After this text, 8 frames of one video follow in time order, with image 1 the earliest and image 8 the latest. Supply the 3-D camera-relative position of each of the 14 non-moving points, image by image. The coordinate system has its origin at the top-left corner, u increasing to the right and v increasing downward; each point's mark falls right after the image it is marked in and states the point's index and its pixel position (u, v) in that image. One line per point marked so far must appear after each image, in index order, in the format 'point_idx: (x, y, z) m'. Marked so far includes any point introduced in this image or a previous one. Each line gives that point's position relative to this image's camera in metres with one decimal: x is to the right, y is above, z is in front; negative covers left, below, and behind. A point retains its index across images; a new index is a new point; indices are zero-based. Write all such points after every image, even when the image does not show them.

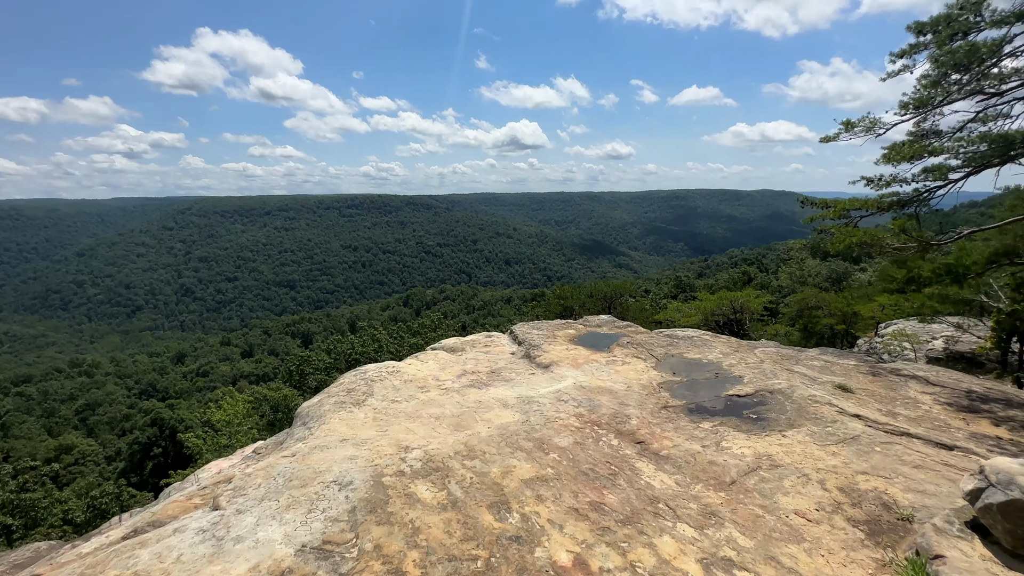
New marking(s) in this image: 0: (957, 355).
0: (+9.7, -1.5, +9.9) m
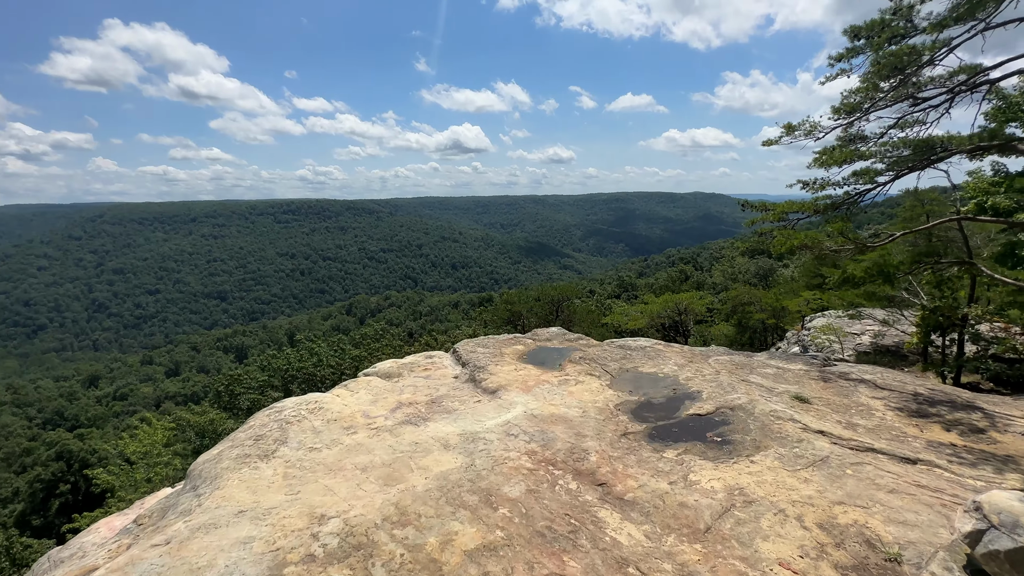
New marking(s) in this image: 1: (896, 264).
0: (+8.5, -1.4, +10.4) m
1: (+6.2, +0.3, +7.3) m
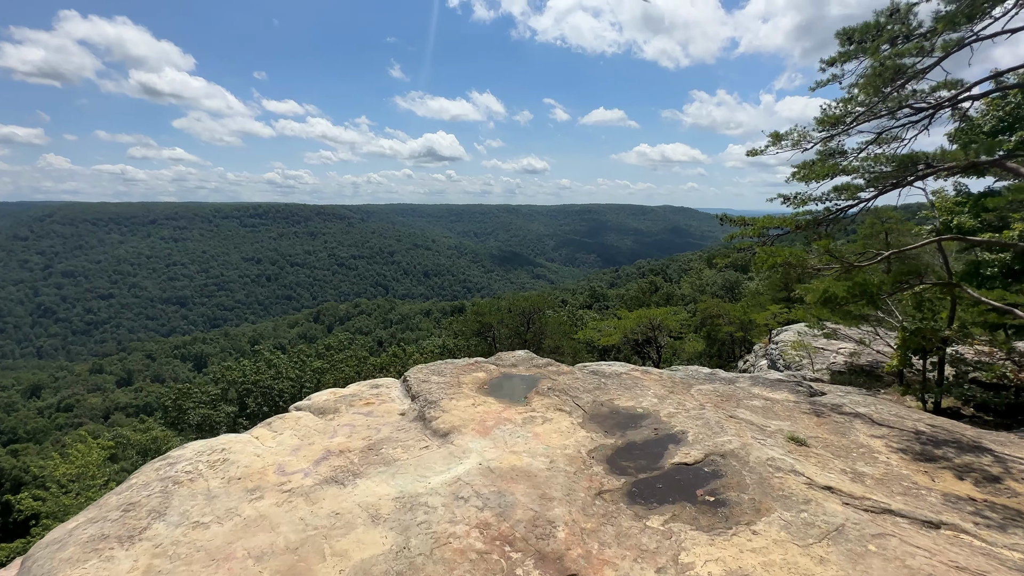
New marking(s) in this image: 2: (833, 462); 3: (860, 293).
0: (+7.8, -1.8, +10.2) m
1: (+5.6, 0.0, +7.0) m
2: (+2.7, -1.5, +3.9) m
3: (+5.5, -0.1, +7.1) m
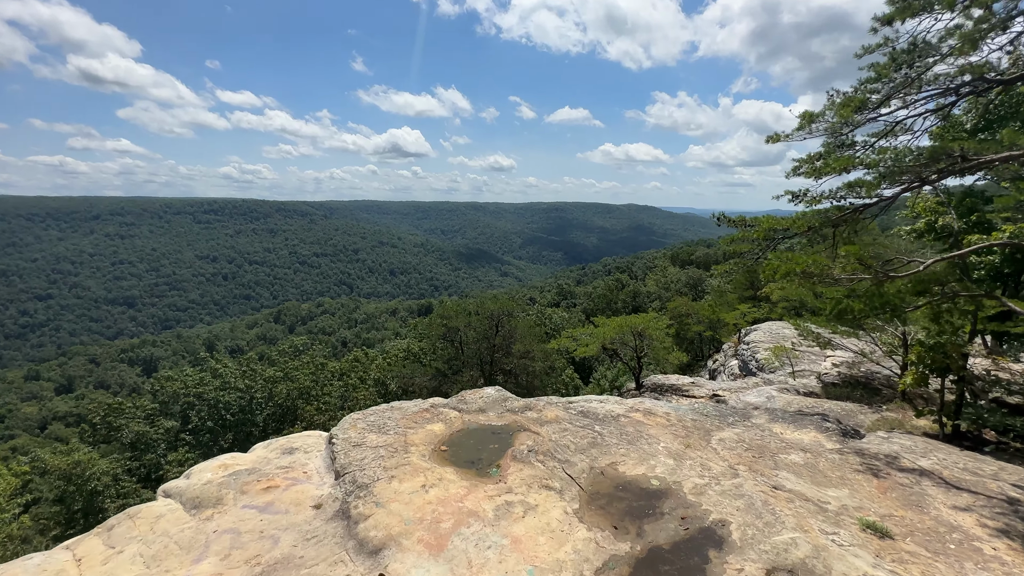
0: (+7.1, -1.9, +9.5) m
1: (+5.2, -0.1, +6.1) m
2: (+2.5, -1.6, +2.8) m
3: (+5.1, -0.2, +6.2) m
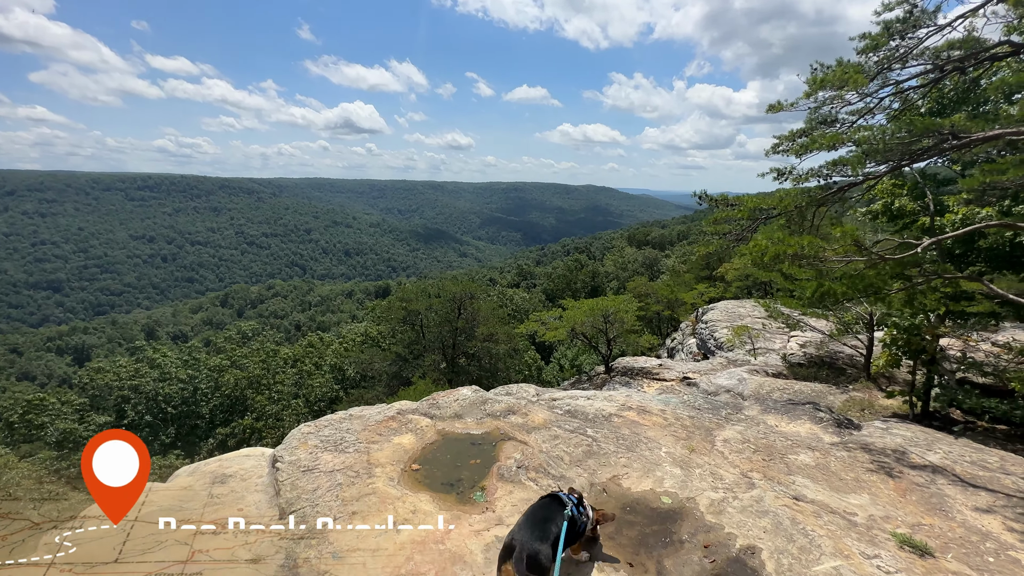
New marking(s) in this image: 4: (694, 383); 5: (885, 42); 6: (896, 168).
0: (+6.5, -1.5, +9.6) m
1: (+4.9, +0.1, +6.0) m
2: (+2.5, -1.6, +2.5) m
3: (+4.7, 0.0, +6.1) m
4: (+3.8, -2.0, +9.6) m
5: (+5.2, +3.4, +6.4) m
6: (+5.3, +1.6, +6.2) m
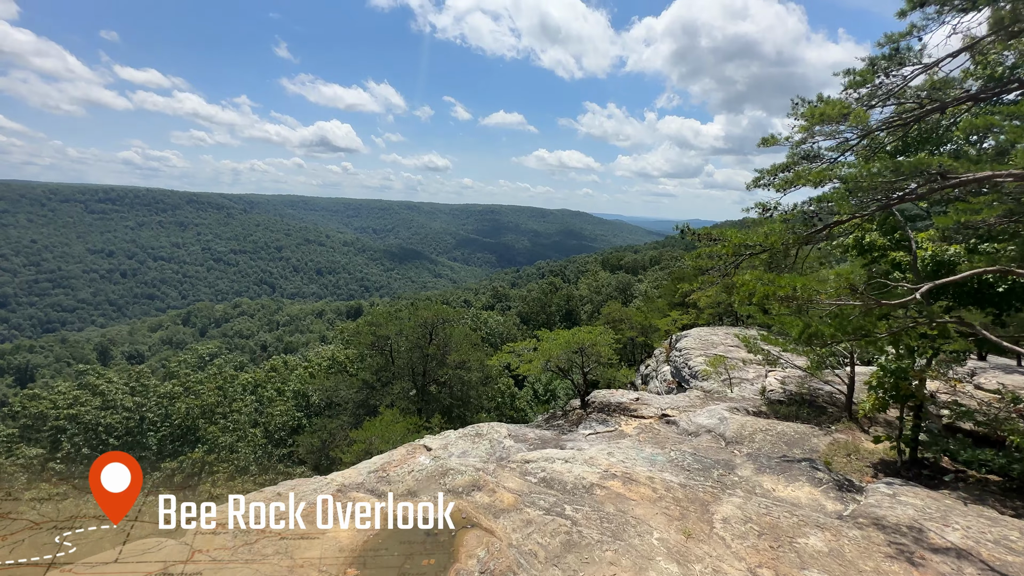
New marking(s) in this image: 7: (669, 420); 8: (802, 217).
0: (+5.9, -2.3, +9.3) m
1: (+4.5, -0.4, +5.7) m
2: (+2.3, -1.9, +2.0) m
3: (+4.4, -0.5, +5.8) m
4: (+3.3, -2.7, +9.2) m
5: (+4.9, +2.9, +6.3) m
6: (+5.0, +1.1, +6.1) m
7: (+3.2, -2.7, +9.3) m
8: (+4.3, +1.1, +6.8) m
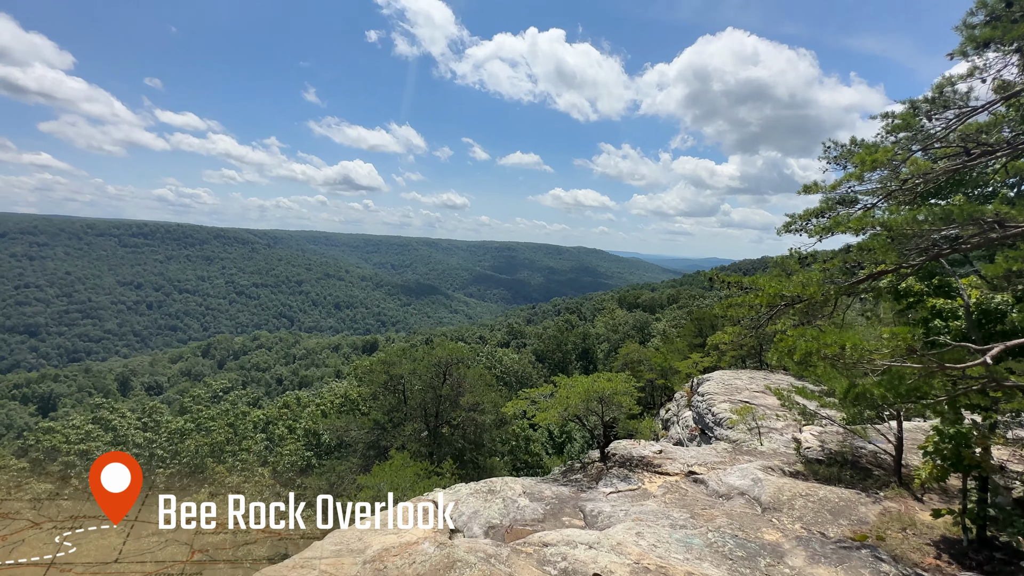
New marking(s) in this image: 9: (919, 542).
0: (+6.2, -3.2, +8.6) m
1: (+4.7, -1.1, +5.2) m
2: (+2.3, -2.2, +1.5) m
3: (+4.6, -1.2, +5.3) m
4: (+3.5, -3.6, +8.5) m
5: (+5.1, +2.2, +6.0) m
6: (+5.2, +0.4, +5.6) m
7: (+3.5, -3.6, +8.6) m
8: (+4.6, +0.3, +6.4) m
9: (+5.2, -3.2, +5.8) m
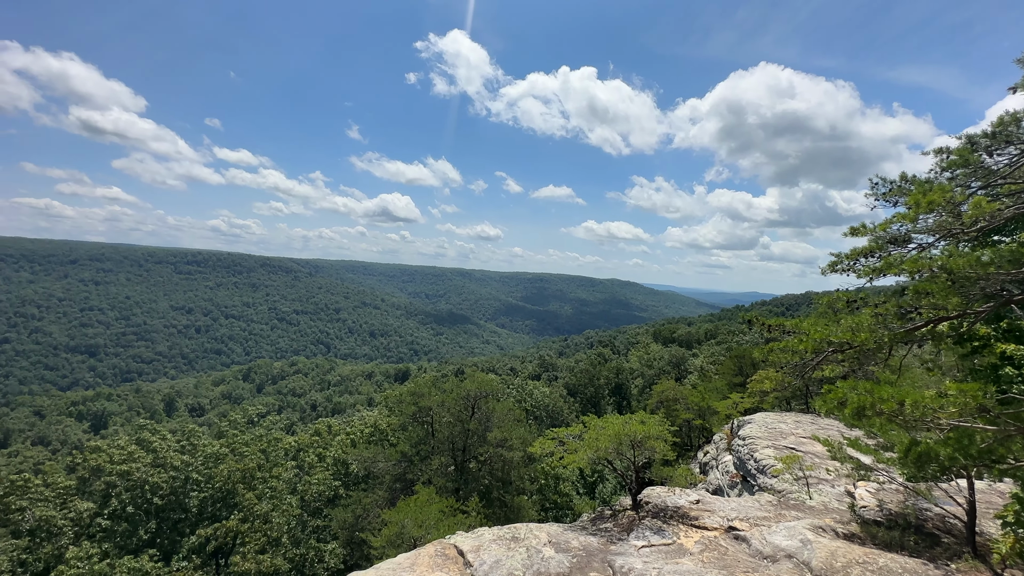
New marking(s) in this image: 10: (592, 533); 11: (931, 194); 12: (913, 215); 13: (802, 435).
0: (+6.6, -4.0, +7.8) m
1: (+5.0, -1.6, +4.6) m
2: (+2.3, -2.4, +1.0) m
3: (+4.8, -1.7, +4.7) m
4: (+4.0, -4.3, +7.8) m
5: (+5.5, +1.6, +5.6) m
6: (+5.5, -0.2, +5.1) m
7: (+4.0, -4.3, +7.9) m
8: (+5.0, -0.3, +5.9) m
9: (+5.5, -3.8, +5.1) m
10: (+1.5, -4.6, +8.5) m
11: (+5.3, +1.2, +5.8) m
12: (+5.4, +1.1, +6.1) m
13: (+9.9, -5.0, +15.5) m
